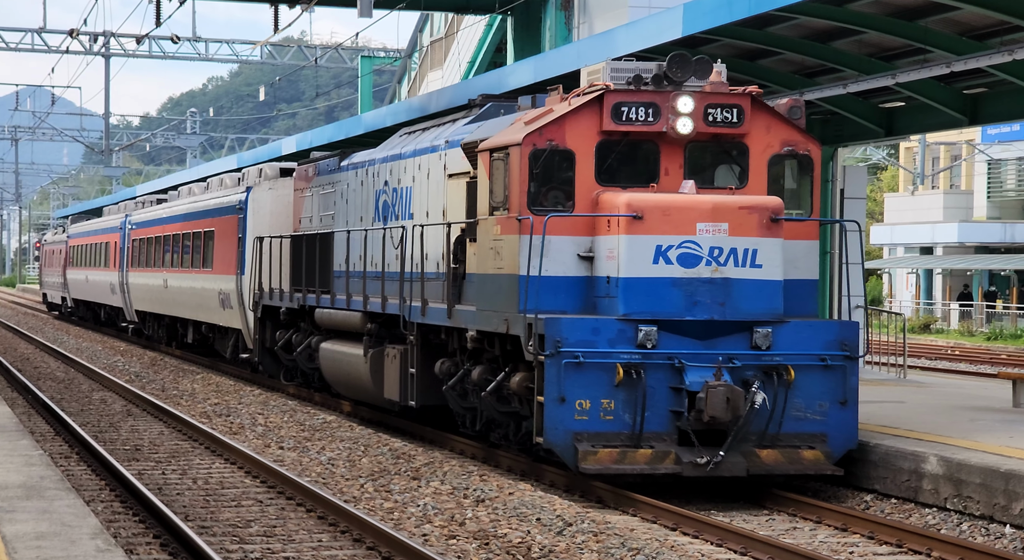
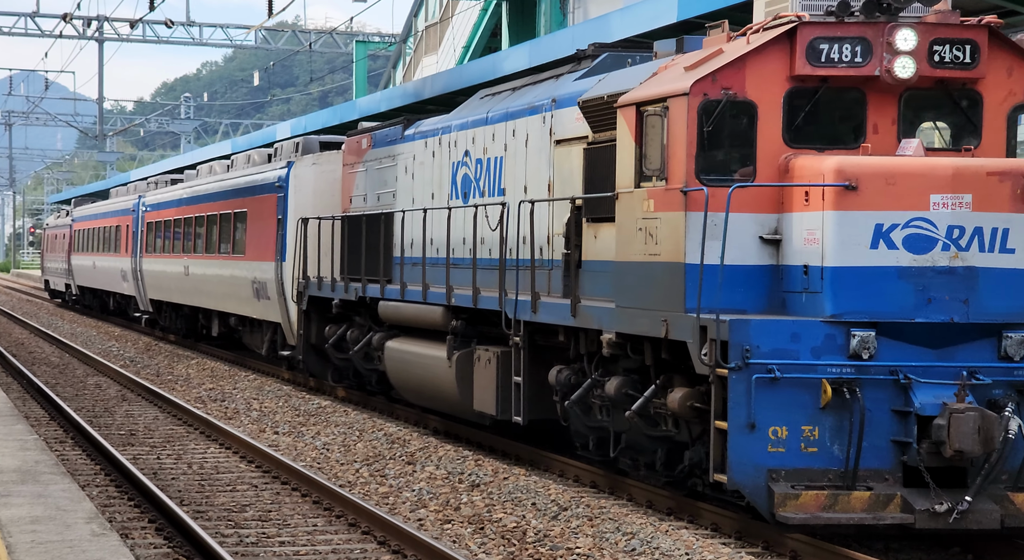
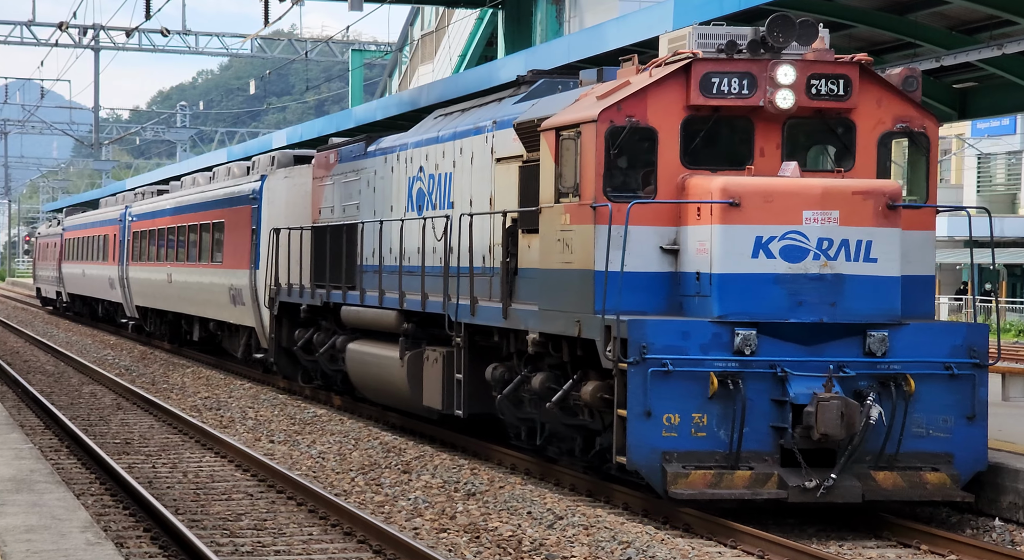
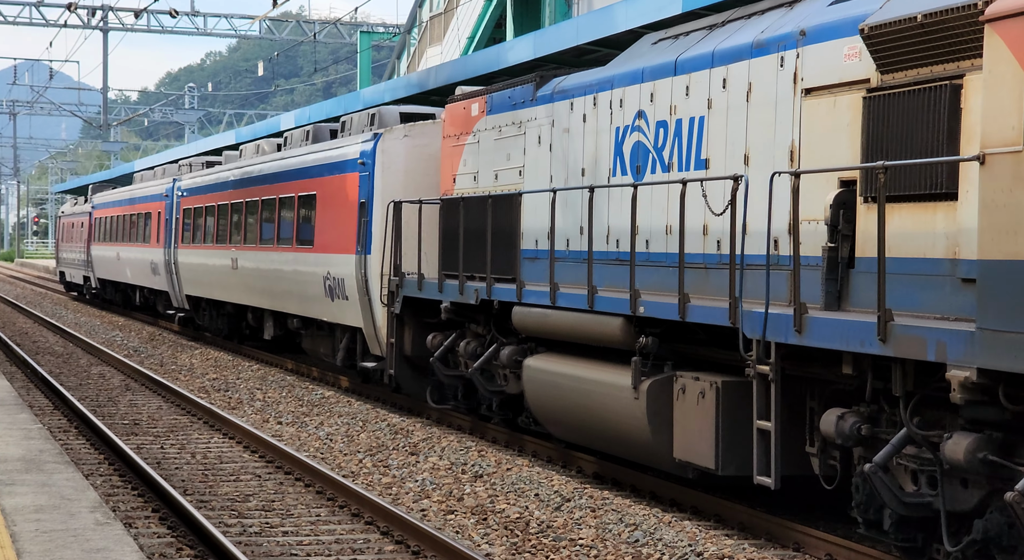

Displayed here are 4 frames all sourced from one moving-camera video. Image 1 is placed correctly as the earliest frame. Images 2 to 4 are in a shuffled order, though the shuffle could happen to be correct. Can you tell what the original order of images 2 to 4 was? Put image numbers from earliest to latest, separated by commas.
3, 2, 4
